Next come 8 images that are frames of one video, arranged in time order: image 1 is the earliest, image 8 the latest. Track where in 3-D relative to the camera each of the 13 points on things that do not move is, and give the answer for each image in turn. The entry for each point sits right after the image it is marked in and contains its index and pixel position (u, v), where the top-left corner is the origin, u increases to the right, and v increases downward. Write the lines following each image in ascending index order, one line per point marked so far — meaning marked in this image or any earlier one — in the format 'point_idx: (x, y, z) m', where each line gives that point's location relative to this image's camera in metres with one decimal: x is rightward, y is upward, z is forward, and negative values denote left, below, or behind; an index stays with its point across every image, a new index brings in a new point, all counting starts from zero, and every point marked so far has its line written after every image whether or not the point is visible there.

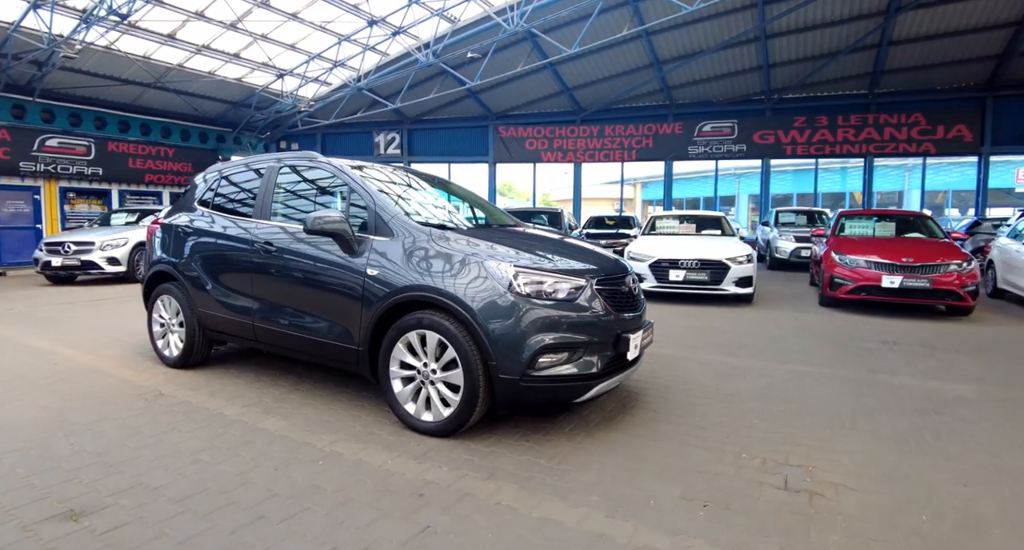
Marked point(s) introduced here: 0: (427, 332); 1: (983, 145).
0: (-0.5, -0.4, +3.3) m
1: (+16.6, +4.6, +18.2) m
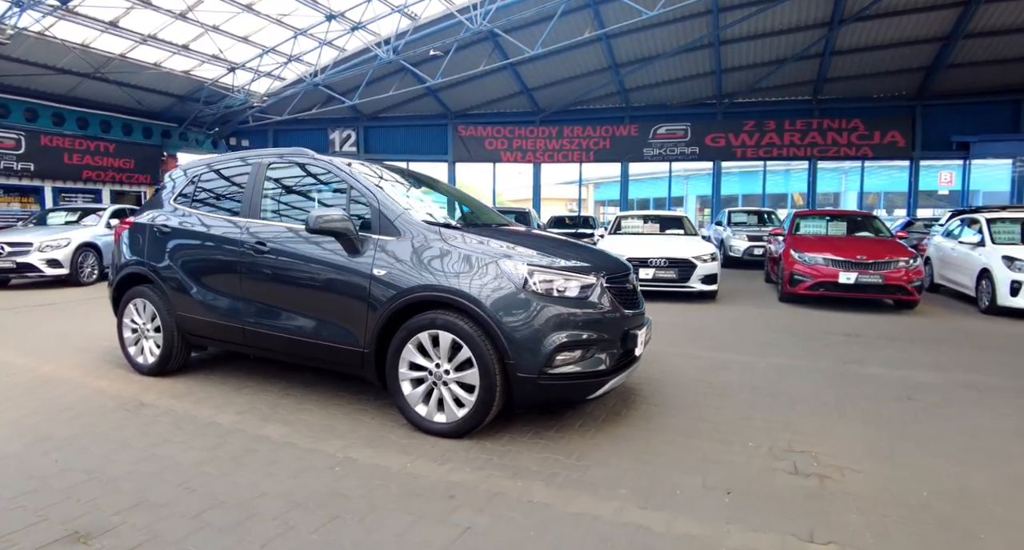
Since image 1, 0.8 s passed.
0: (-0.4, -0.4, +3.2) m
1: (+15.3, +4.8, +19.6) m
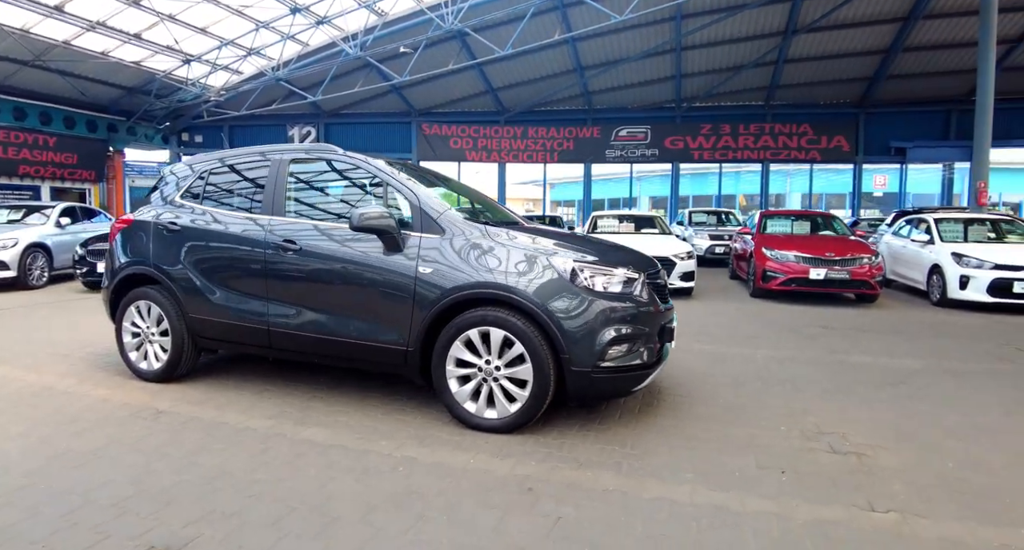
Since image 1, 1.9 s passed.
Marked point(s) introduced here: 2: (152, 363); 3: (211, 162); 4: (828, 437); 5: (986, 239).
0: (-0.1, -0.3, +3.3) m
1: (+14.0, +4.9, +21.0) m
2: (-3.0, -0.7, +4.3) m
3: (-2.5, +1.0, +4.3) m
4: (+2.1, -1.0, +3.4) m
5: (+8.5, +0.7, +9.2) m
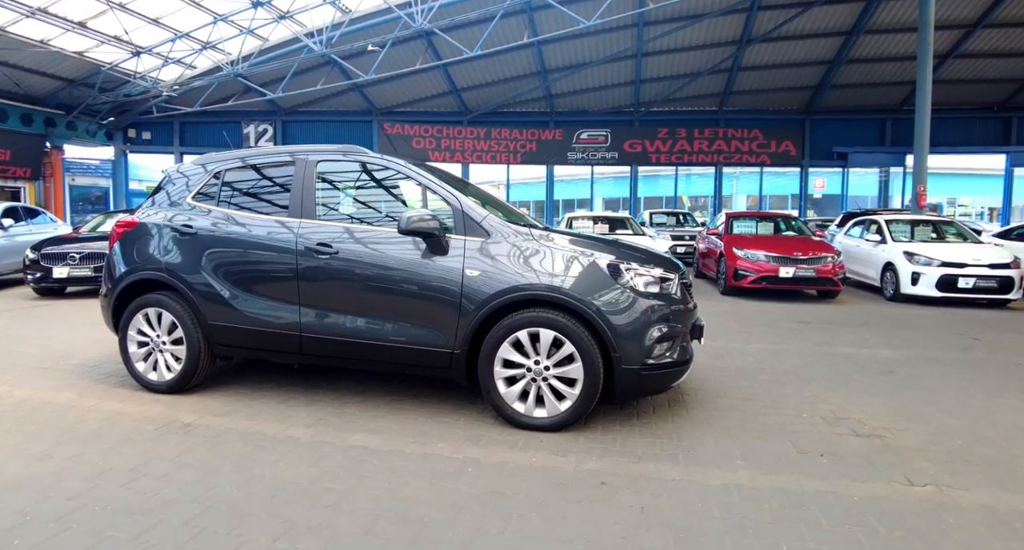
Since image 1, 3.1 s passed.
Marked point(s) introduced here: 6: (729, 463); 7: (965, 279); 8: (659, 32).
0: (+0.2, -0.4, +3.3) m
1: (+12.5, +5.0, +22.4) m
2: (-2.7, -0.8, +4.1) m
3: (-2.3, +0.9, +4.2) m
4: (+2.4, -1.0, +3.7) m
5: (+8.2, +0.7, +10.1) m
6: (+1.3, -1.1, +3.0) m
7: (+7.7, -0.1, +8.8) m
8: (+4.9, +8.1, +17.2) m
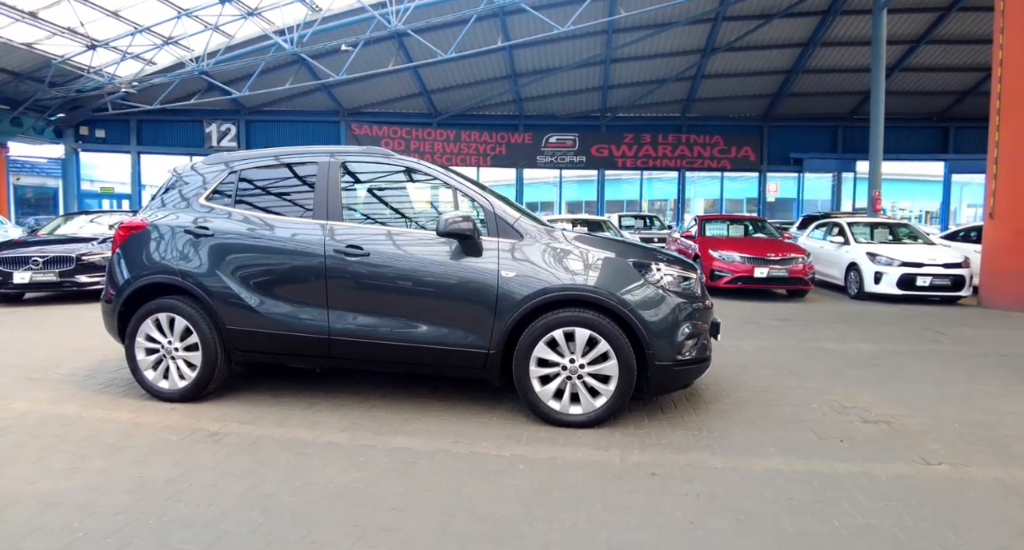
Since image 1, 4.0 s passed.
0: (+0.4, -0.4, +3.4) m
1: (+11.2, +5.0, +23.4) m
2: (-2.6, -0.8, +3.9) m
3: (-2.1, +0.9, +4.1) m
4: (+2.6, -1.0, +3.9) m
5: (+7.8, +0.8, +10.8) m
6: (+1.5, -1.1, +3.2) m
7: (+7.5, 0.0, +9.5) m
8: (+3.9, +8.0, +17.7) m
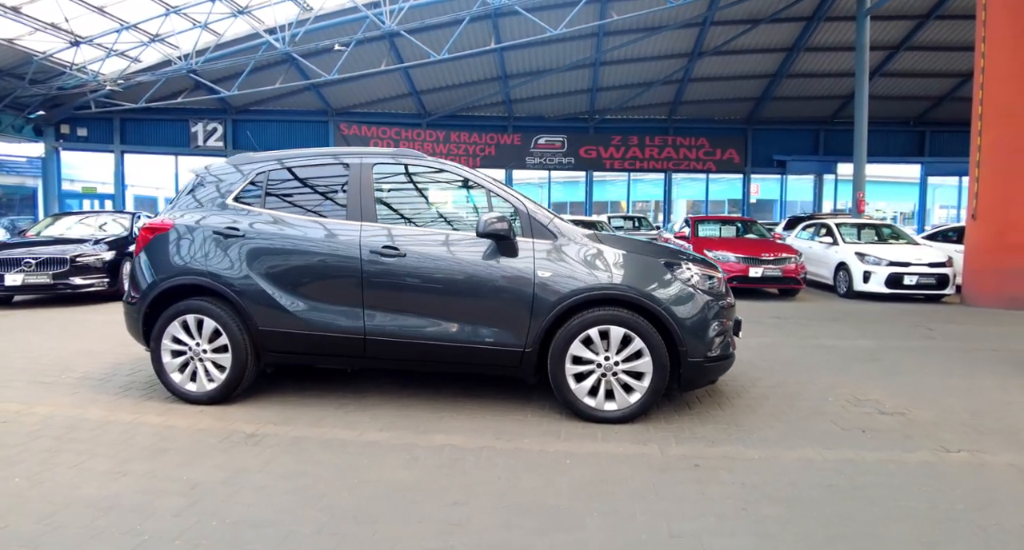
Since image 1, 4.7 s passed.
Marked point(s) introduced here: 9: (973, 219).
0: (+0.7, -0.4, +3.5) m
1: (+10.6, +5.0, +23.8) m
2: (-2.3, -0.8, +3.9) m
3: (-1.9, +0.9, +4.1) m
4: (+2.8, -1.0, +4.1) m
5: (+7.8, +0.8, +11.1) m
6: (+1.8, -1.1, +3.3) m
7: (+7.5, 0.0, +9.8) m
8: (+3.6, +8.0, +17.9) m
9: (+8.2, +1.0, +9.3) m
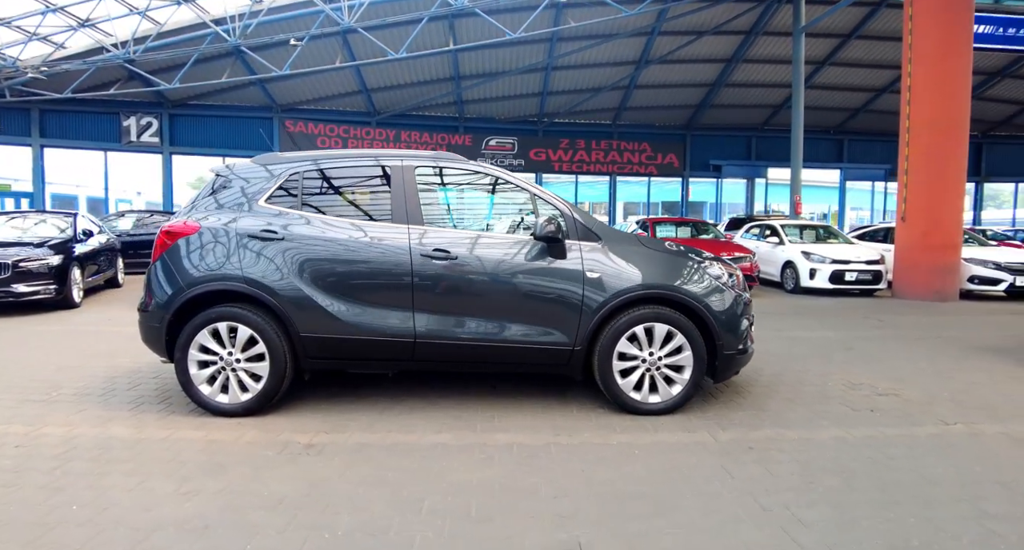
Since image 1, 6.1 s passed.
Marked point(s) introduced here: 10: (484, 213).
0: (+1.0, -0.4, +3.7) m
1: (+8.3, +5.1, +25.1) m
2: (-2.0, -0.9, +3.8) m
3: (-1.6, +0.8, +4.0) m
4: (+3.1, -1.0, +4.6) m
5: (+7.1, +0.8, +12.2) m
6: (+2.2, -1.1, +3.7) m
7: (+7.0, 0.0, +10.8) m
8: (+2.1, +8.0, +18.4) m
9: (+7.8, +1.1, +10.4) m
10: (-0.3, +0.5, +4.0) m
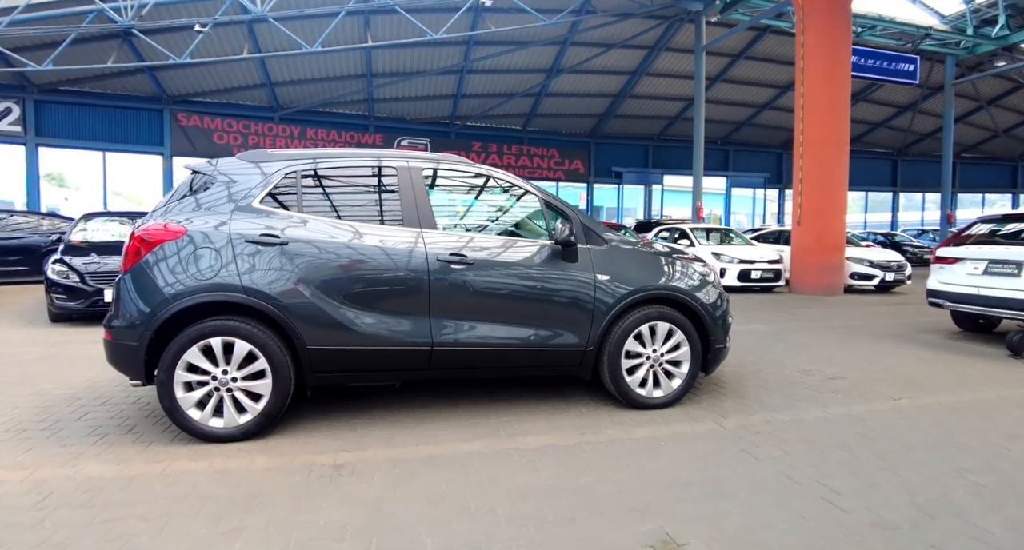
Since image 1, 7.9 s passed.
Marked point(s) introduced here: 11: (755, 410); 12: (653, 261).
0: (+1.1, -0.4, +4.0) m
1: (+4.1, +5.1, +26.4) m
2: (-1.8, -0.9, +3.4) m
3: (-1.5, +0.8, +3.7) m
4: (+3.0, -1.0, +5.2) m
5: (+5.5, +0.9, +13.4) m
6: (+2.3, -1.1, +4.1) m
7: (+5.7, +0.1, +12.1) m
8: (-0.8, +7.9, +18.6) m
9: (+6.5, +1.1, +11.8) m
10: (-0.2, +0.5, +4.0) m
11: (+1.9, -1.0, +4.0) m
12: (+1.1, +0.1, +4.0) m
